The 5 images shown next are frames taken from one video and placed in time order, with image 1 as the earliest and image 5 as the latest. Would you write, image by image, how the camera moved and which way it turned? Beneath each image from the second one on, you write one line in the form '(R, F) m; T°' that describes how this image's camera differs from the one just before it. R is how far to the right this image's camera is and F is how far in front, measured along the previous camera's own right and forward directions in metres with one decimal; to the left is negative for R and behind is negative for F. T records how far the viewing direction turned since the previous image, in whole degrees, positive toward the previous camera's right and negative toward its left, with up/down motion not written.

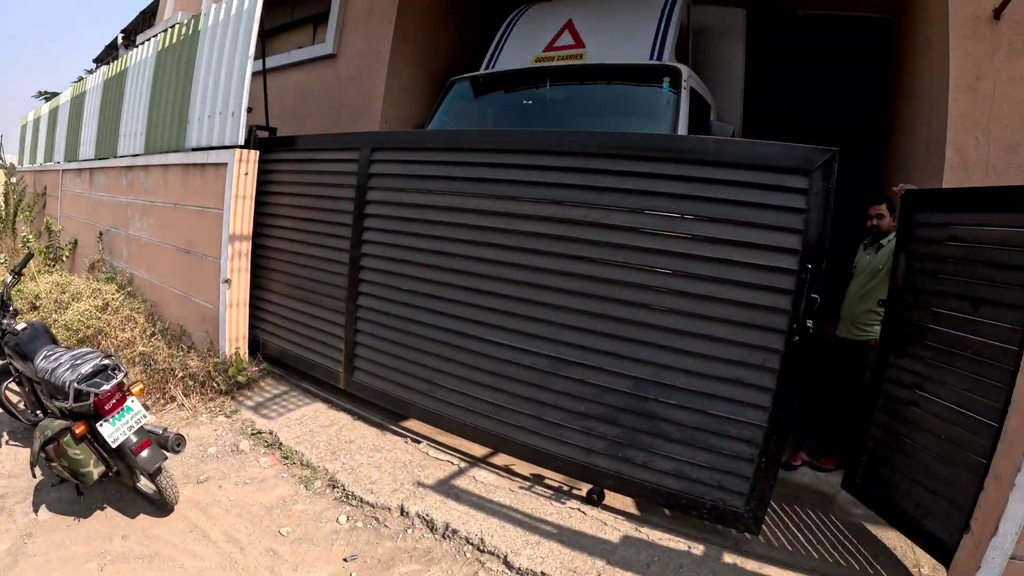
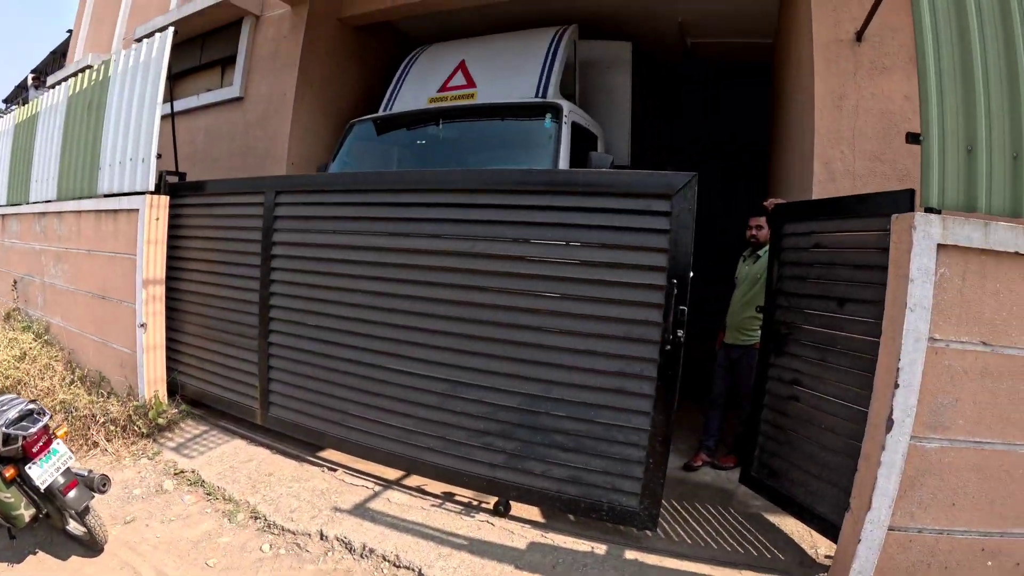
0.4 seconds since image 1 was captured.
(+0.3, -0.1) m; +3°
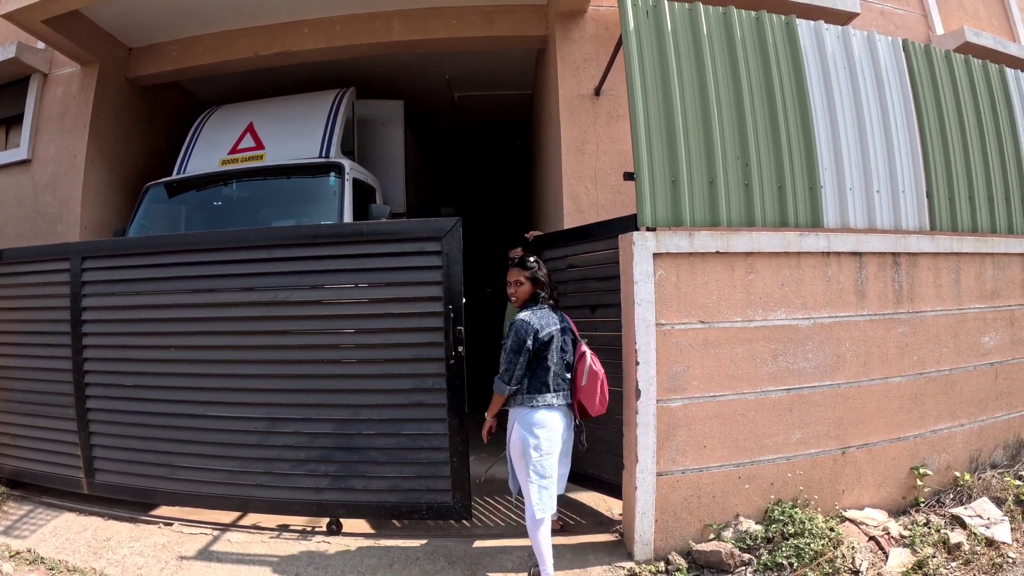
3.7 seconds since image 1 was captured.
(+0.5, -0.4) m; +10°
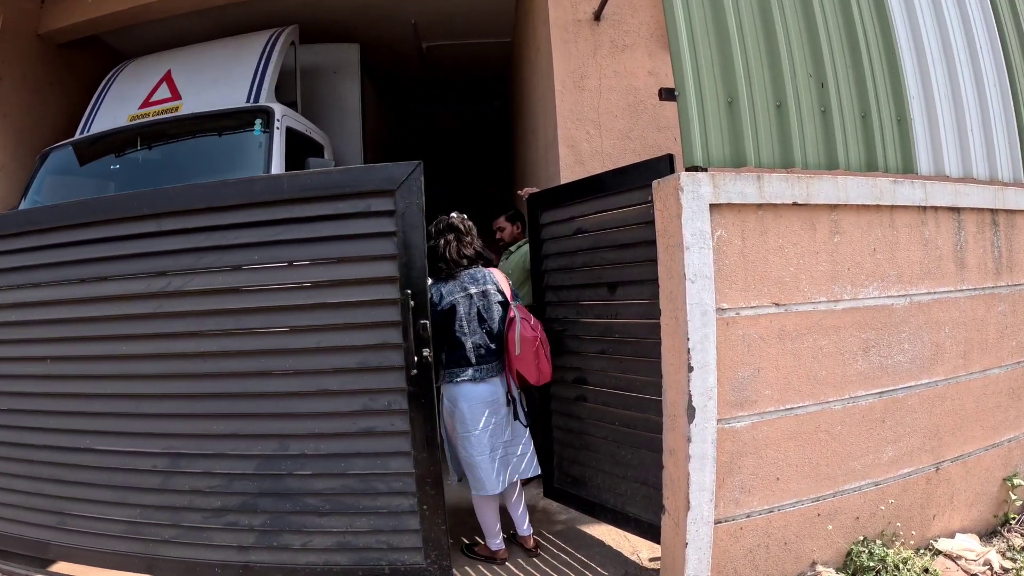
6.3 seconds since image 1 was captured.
(0.0, +0.8) m; +1°
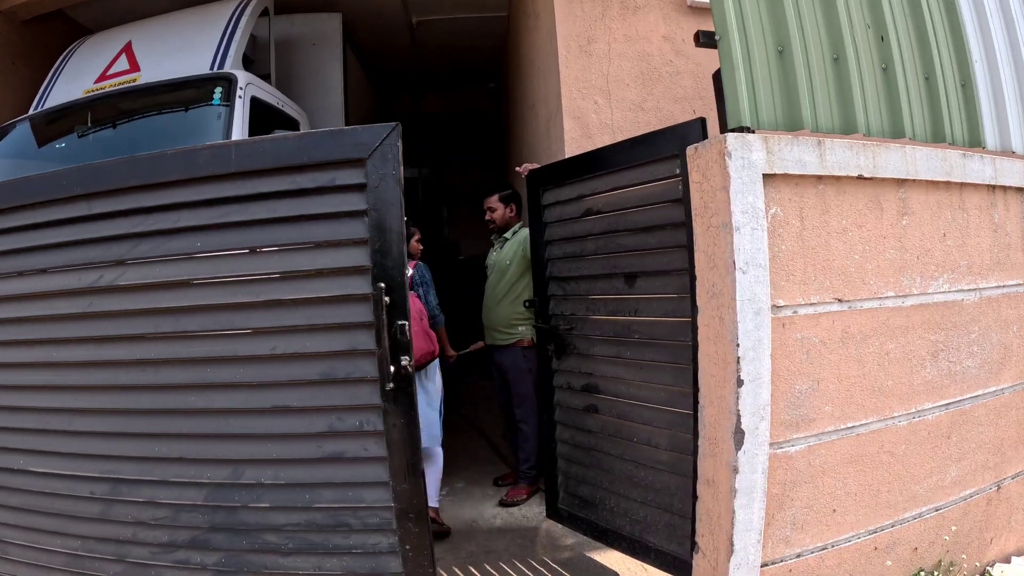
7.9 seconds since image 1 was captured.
(0.0, +0.3) m; 0°
